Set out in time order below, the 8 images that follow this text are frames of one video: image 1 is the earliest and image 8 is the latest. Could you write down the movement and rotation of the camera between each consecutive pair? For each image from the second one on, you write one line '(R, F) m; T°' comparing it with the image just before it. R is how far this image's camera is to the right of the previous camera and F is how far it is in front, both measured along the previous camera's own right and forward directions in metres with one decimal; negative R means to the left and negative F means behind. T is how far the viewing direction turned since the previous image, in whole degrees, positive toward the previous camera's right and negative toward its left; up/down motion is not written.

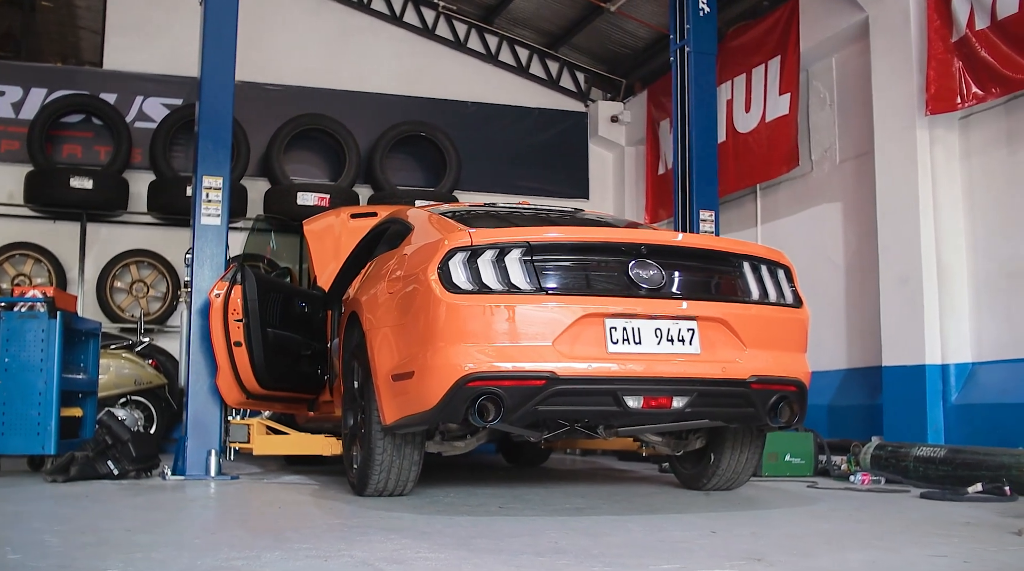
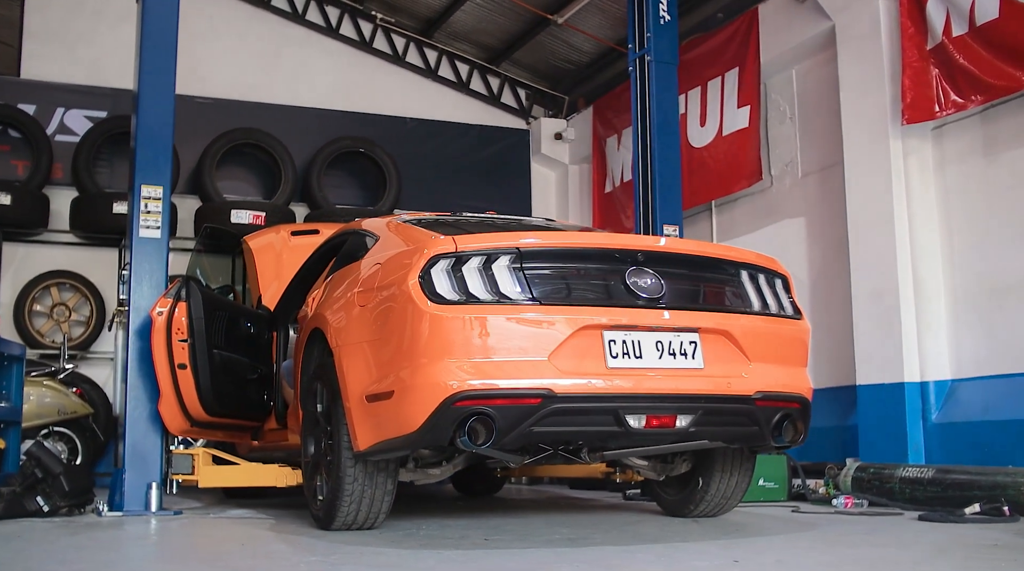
(-0.2, +0.3) m; +4°
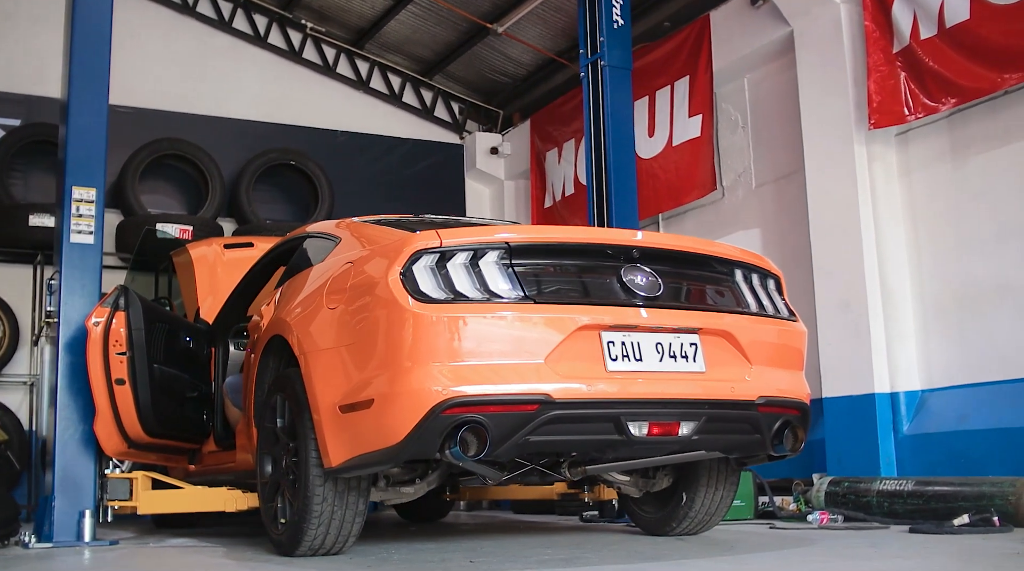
(-0.2, +0.2) m; +5°
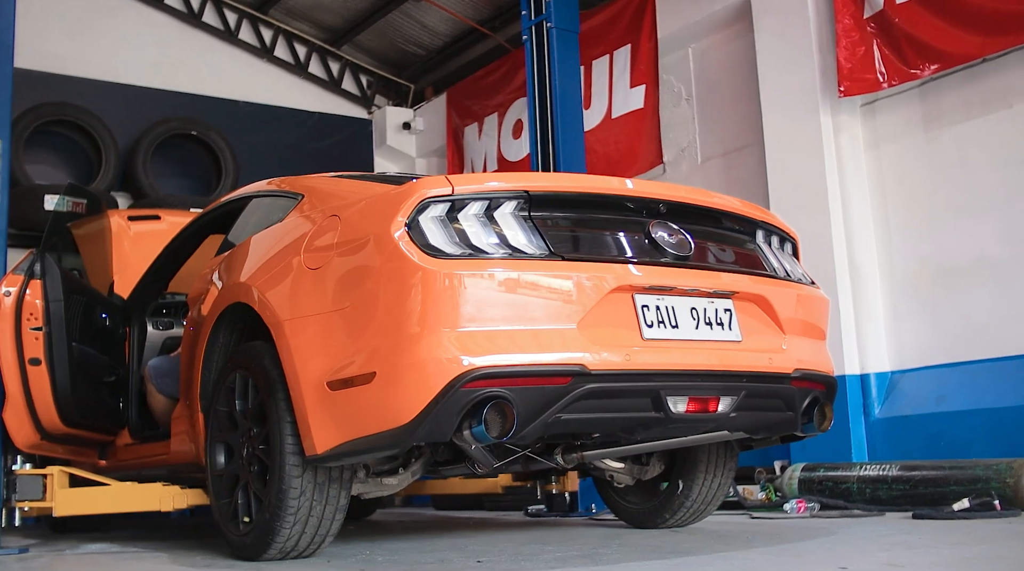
(-0.3, +0.4) m; +7°
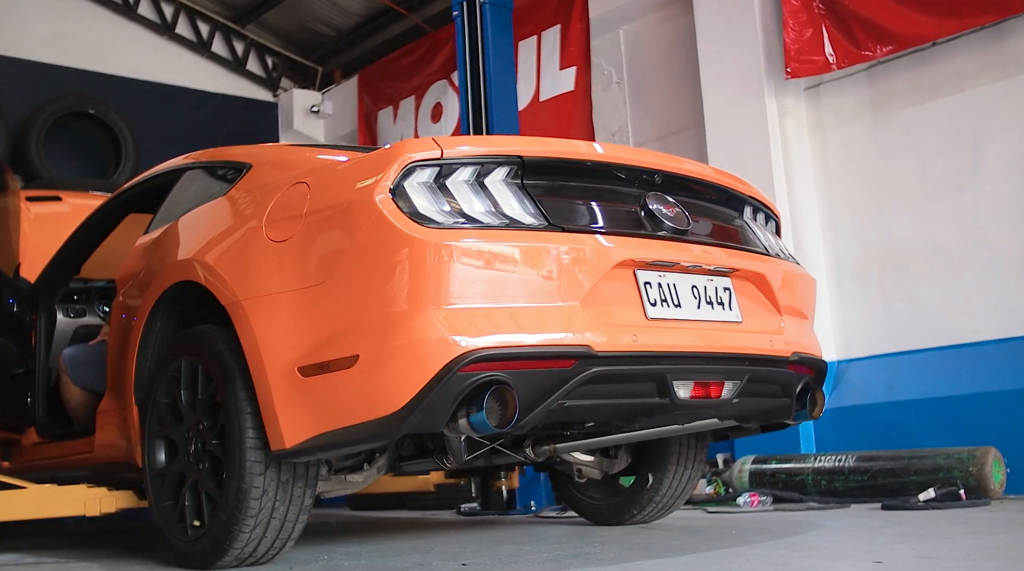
(-0.2, +0.2) m; +6°
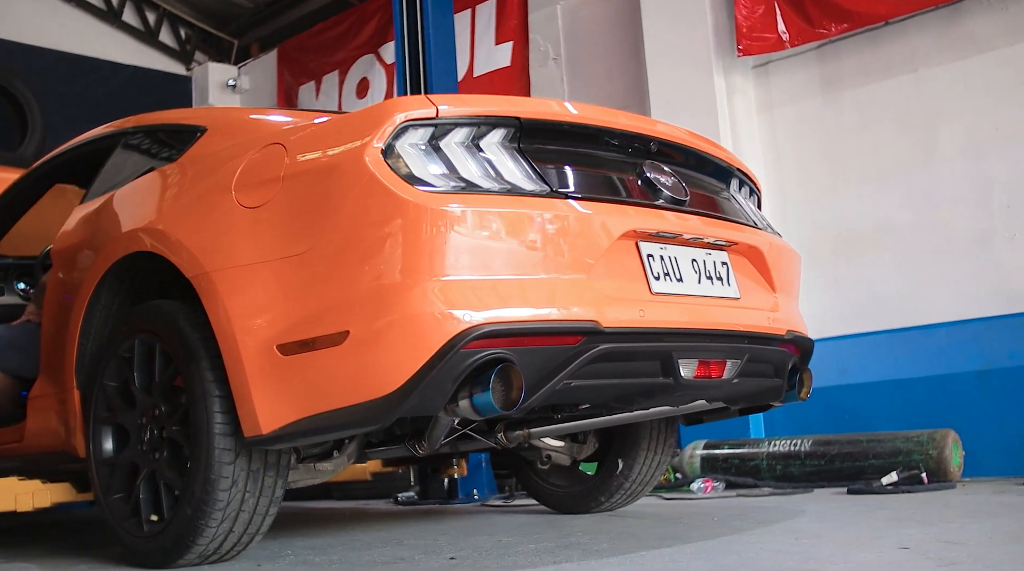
(-0.2, +0.2) m; +5°
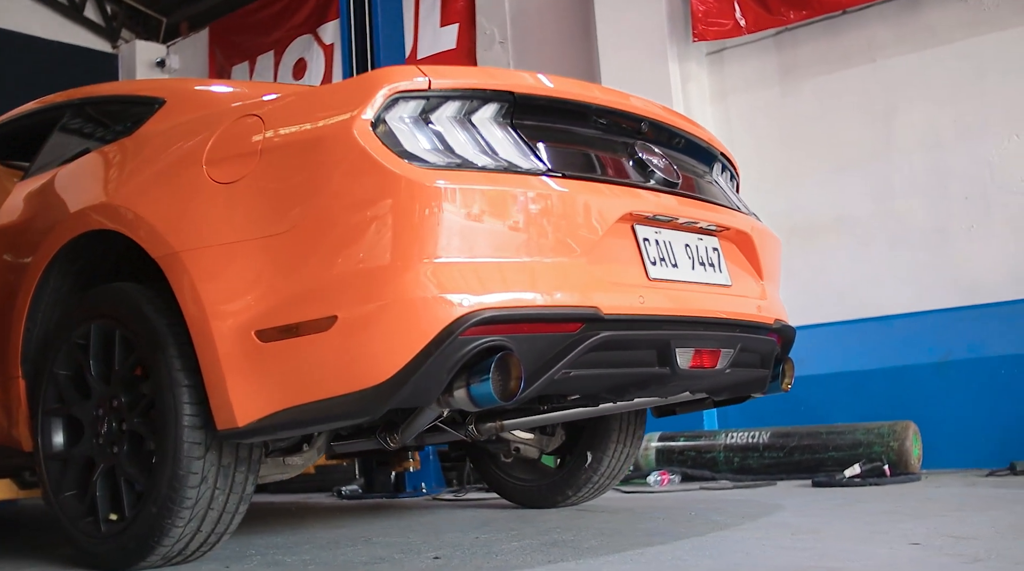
(-0.1, +0.1) m; +4°
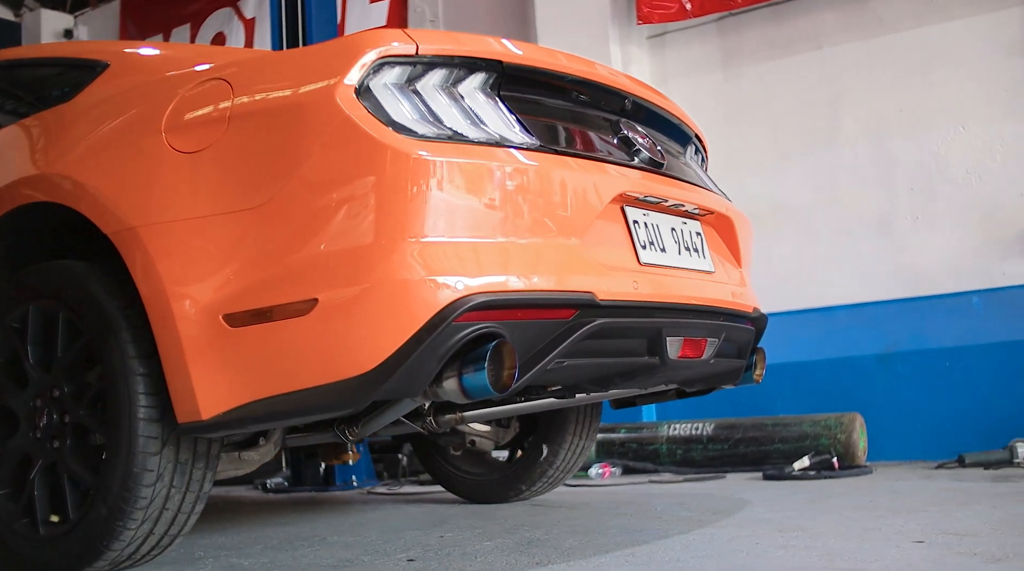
(-0.1, +0.1) m; +5°
